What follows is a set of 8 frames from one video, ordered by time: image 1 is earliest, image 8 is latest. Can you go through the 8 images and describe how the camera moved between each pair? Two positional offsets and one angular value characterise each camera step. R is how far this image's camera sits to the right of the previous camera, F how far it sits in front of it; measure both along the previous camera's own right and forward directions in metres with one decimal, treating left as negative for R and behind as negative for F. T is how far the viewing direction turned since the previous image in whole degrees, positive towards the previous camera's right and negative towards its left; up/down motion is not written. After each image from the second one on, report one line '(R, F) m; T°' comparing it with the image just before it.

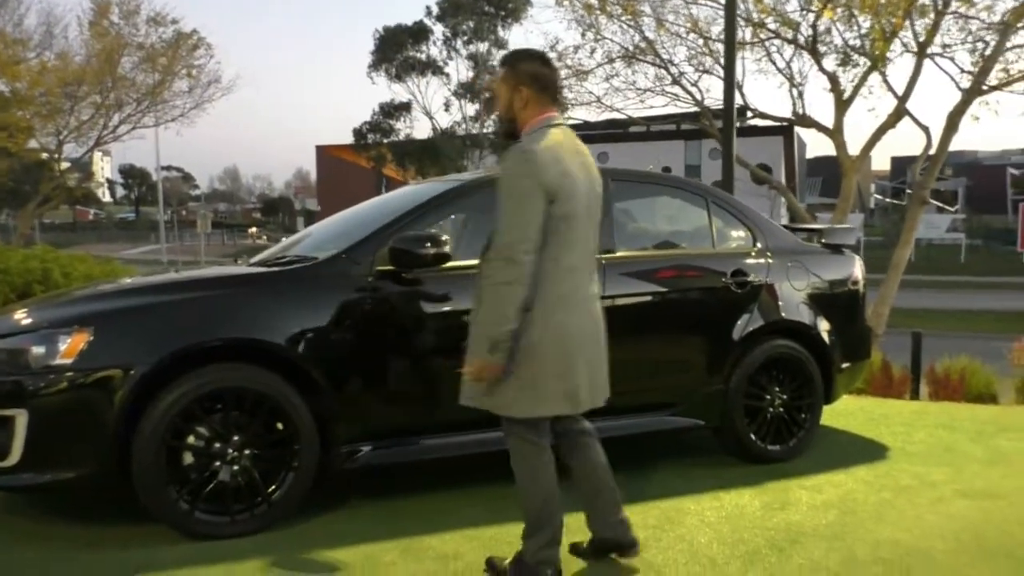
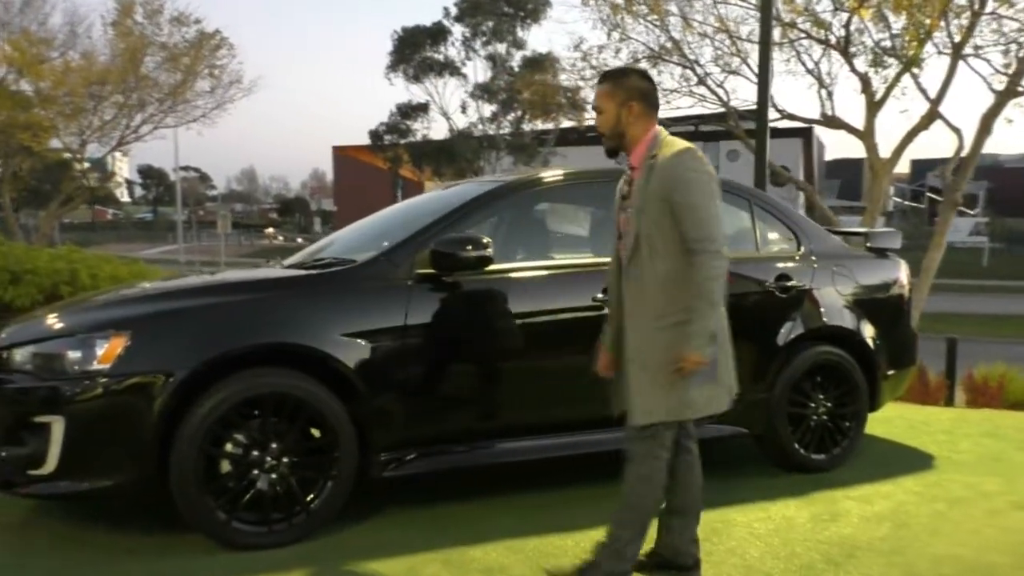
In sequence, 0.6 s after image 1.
(-0.1, +0.1) m; -1°
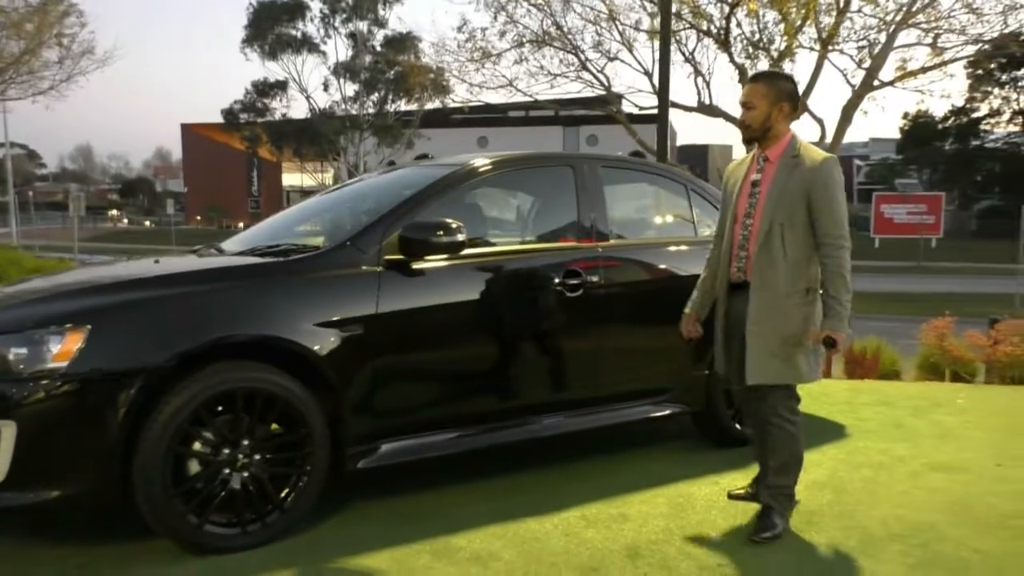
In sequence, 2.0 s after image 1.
(-0.5, +0.1) m; +9°
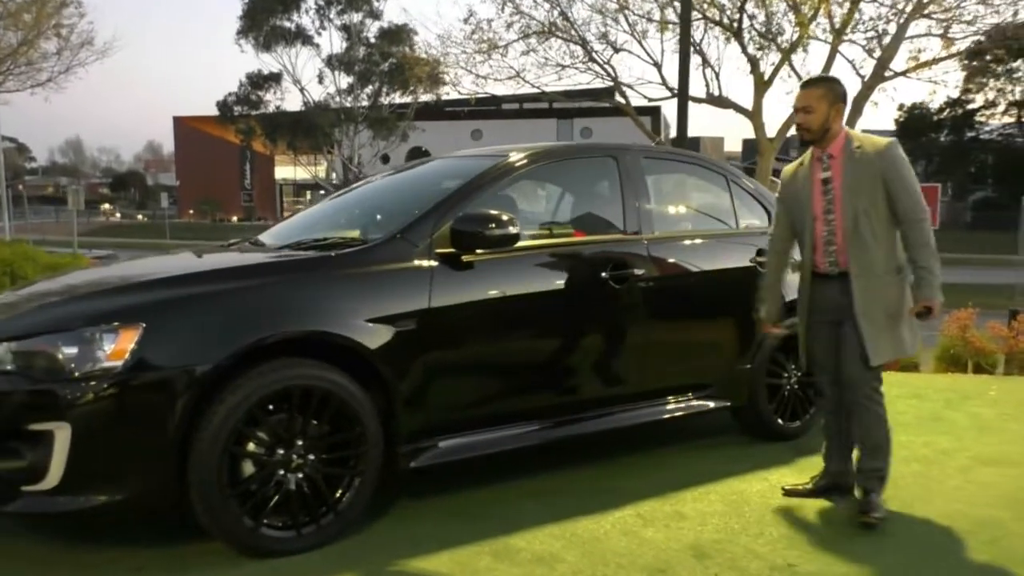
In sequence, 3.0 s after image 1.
(-0.3, +0.1) m; +1°
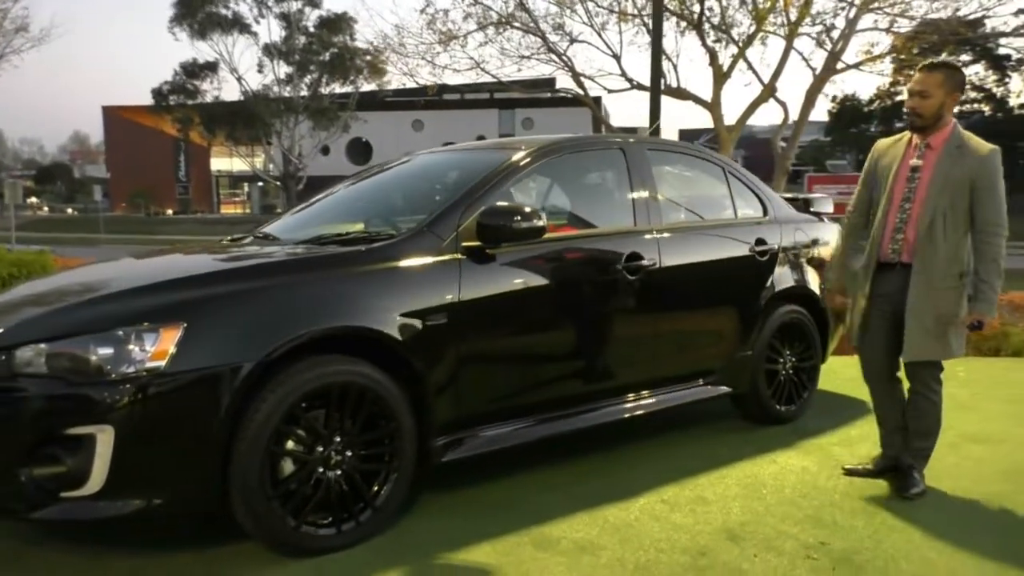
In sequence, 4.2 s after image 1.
(-0.4, 0.0) m; +4°
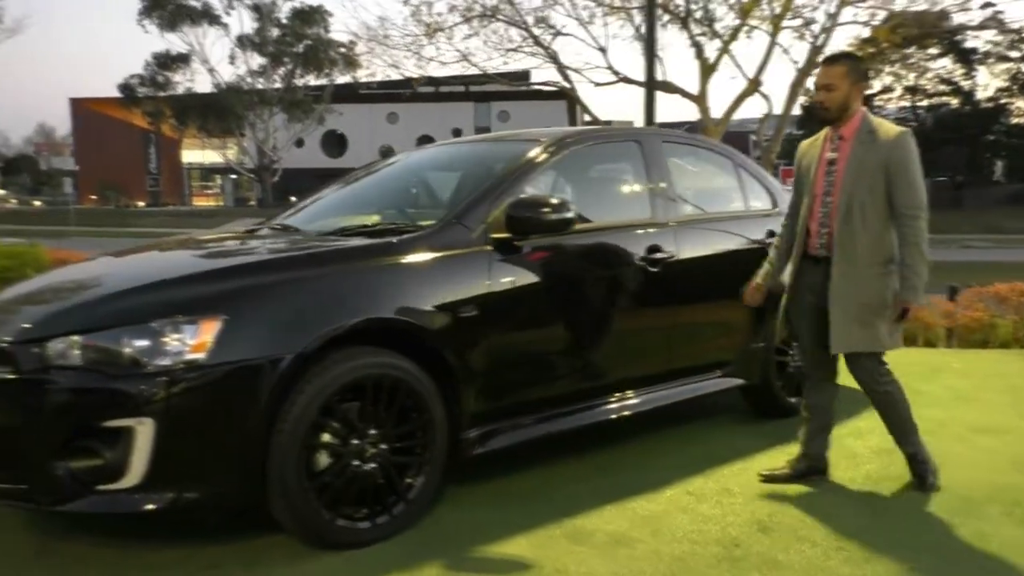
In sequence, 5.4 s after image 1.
(-0.2, 0.0) m; +2°
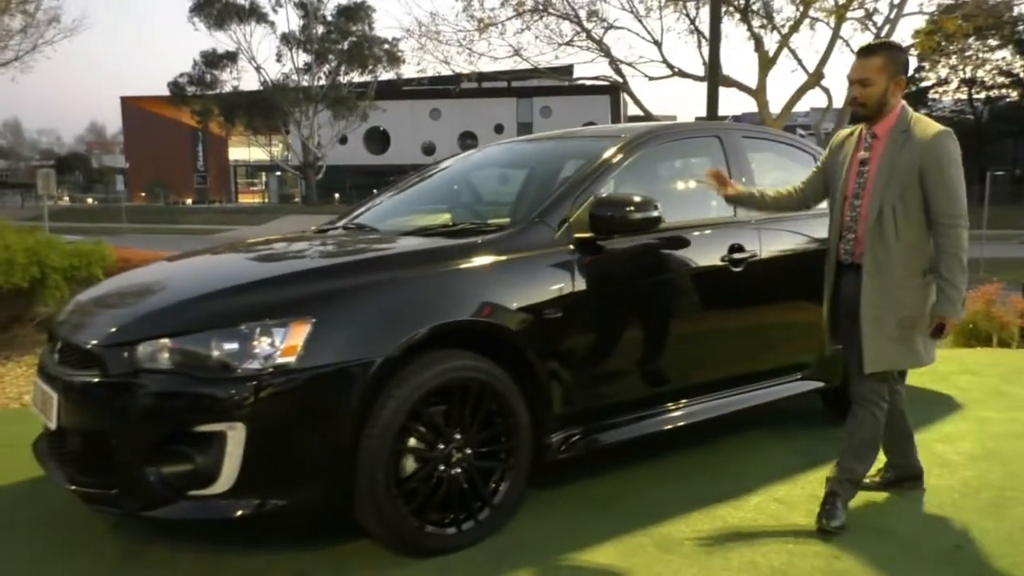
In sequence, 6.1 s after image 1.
(-0.2, +0.1) m; -2°
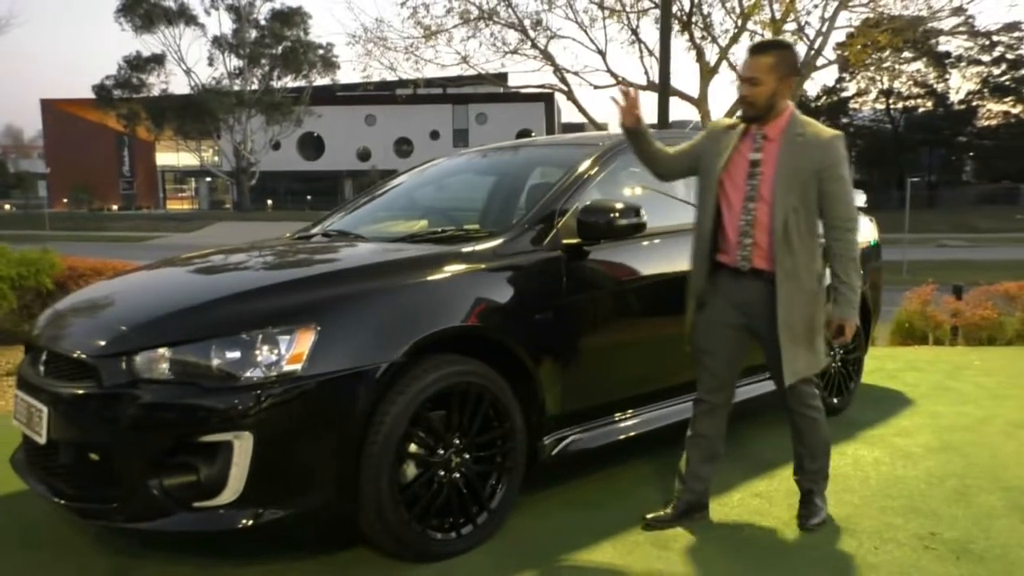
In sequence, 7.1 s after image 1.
(-0.2, 0.0) m; +4°
